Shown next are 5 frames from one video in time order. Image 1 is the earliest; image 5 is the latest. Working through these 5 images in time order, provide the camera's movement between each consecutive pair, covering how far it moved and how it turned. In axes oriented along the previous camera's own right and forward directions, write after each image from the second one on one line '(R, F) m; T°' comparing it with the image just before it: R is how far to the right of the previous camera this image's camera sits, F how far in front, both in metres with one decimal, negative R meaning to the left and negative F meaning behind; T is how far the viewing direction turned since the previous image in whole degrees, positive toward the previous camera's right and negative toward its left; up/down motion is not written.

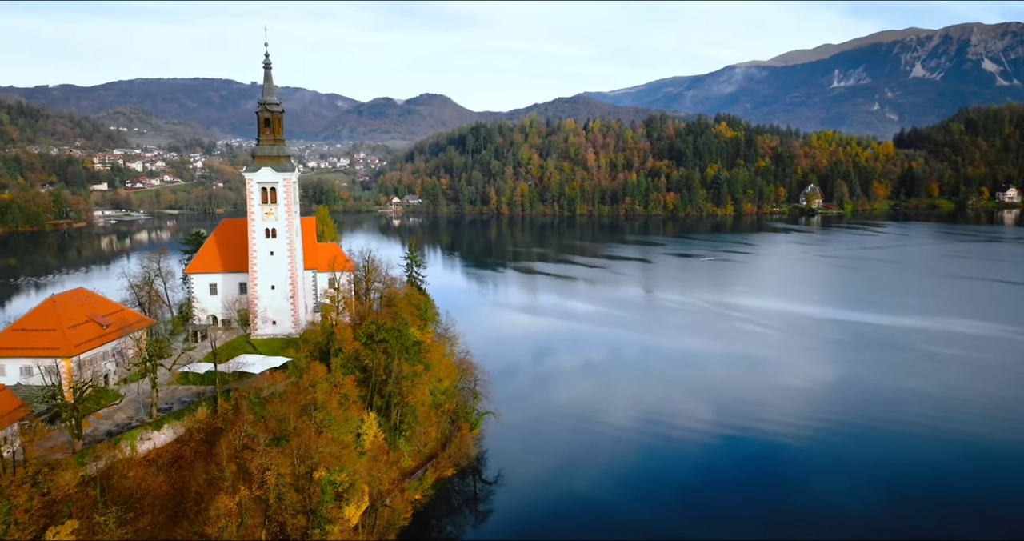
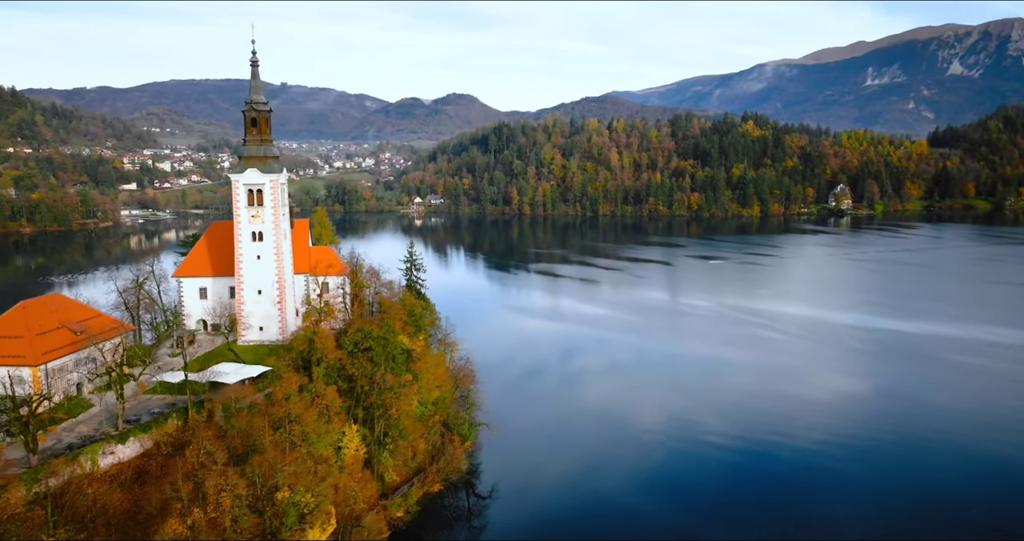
(+1.6, +1.7) m; -2°
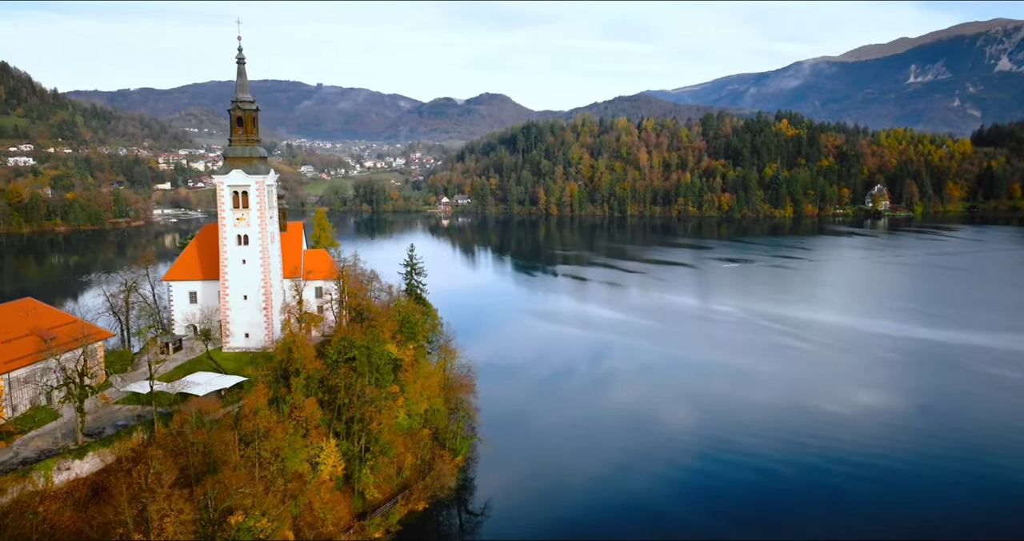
(+1.8, +1.9) m; -3°
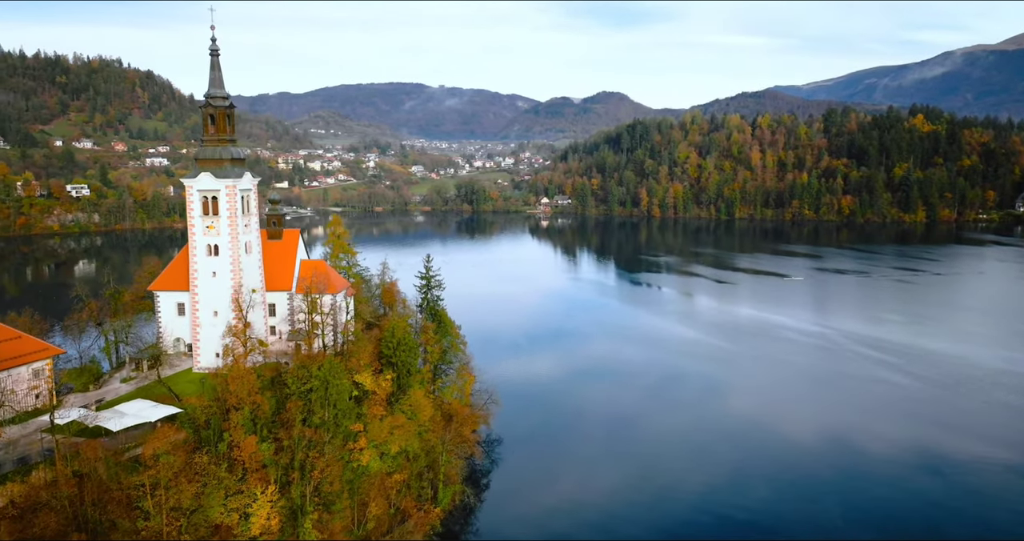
(+4.9, +5.8) m; -9°
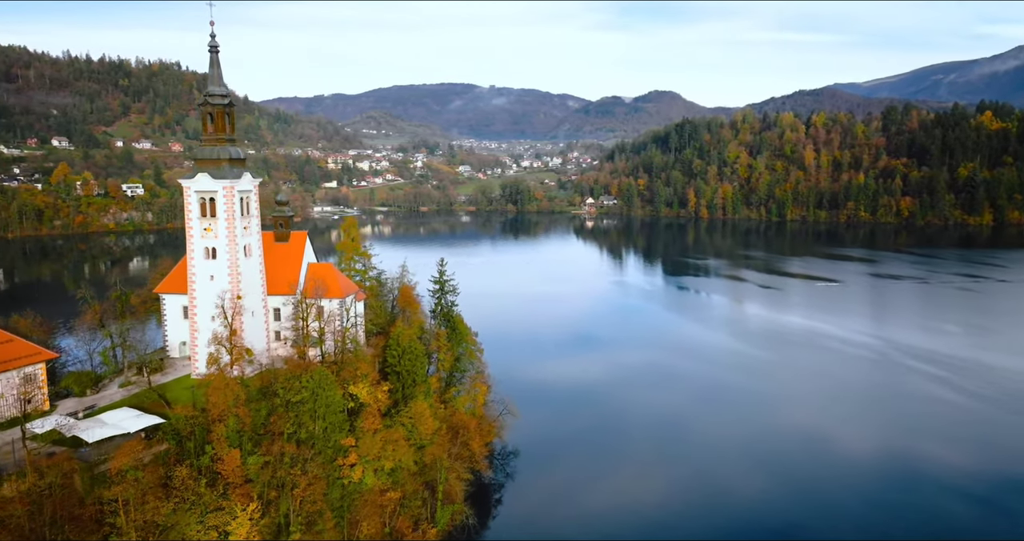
(+1.7, +1.9) m; -4°
